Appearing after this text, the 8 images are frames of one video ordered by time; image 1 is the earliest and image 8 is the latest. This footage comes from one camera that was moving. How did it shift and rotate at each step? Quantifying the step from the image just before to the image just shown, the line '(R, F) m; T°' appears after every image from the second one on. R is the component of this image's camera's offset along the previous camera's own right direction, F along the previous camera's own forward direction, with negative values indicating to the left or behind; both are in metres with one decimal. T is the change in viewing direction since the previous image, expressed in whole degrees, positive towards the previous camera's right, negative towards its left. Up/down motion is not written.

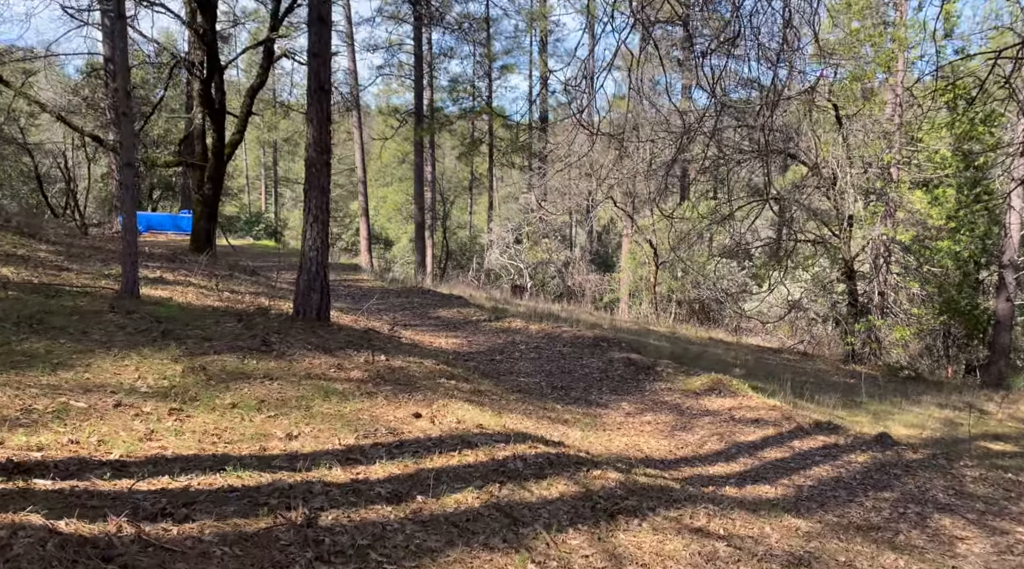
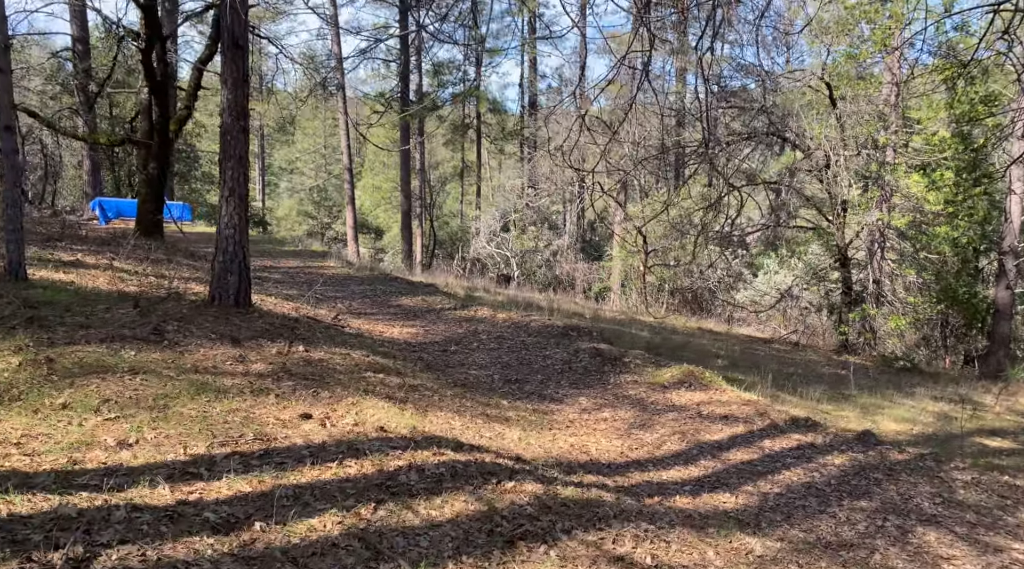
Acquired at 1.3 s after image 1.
(+0.6, +1.2) m; 0°
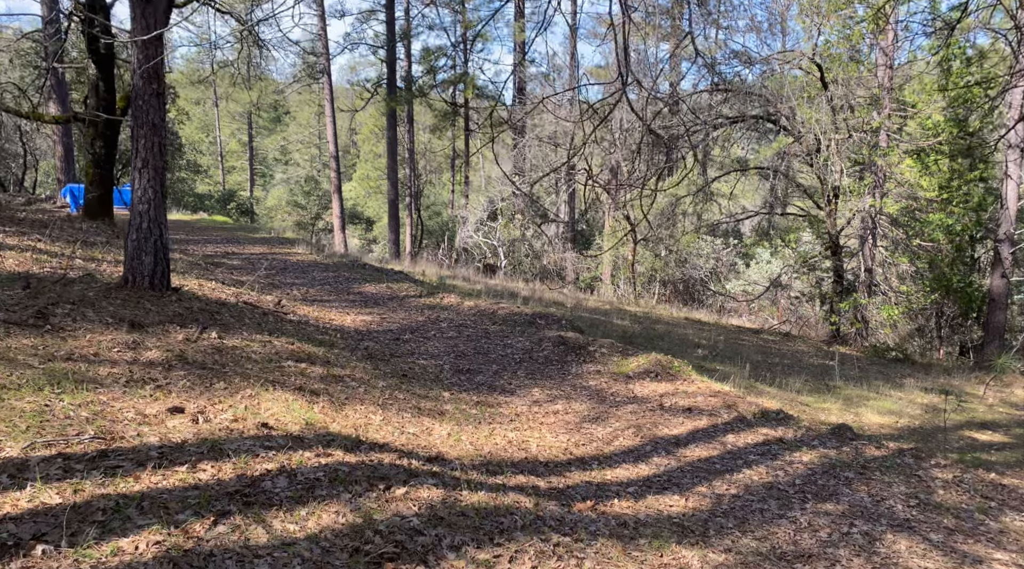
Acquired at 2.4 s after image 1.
(+0.6, +0.9) m; 0°
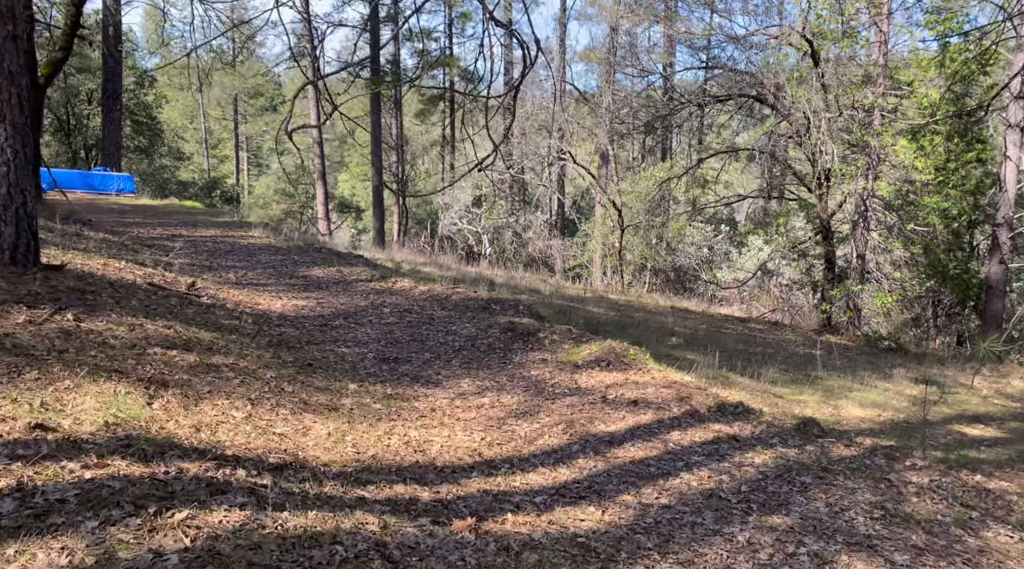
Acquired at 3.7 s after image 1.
(+0.7, +1.3) m; 0°
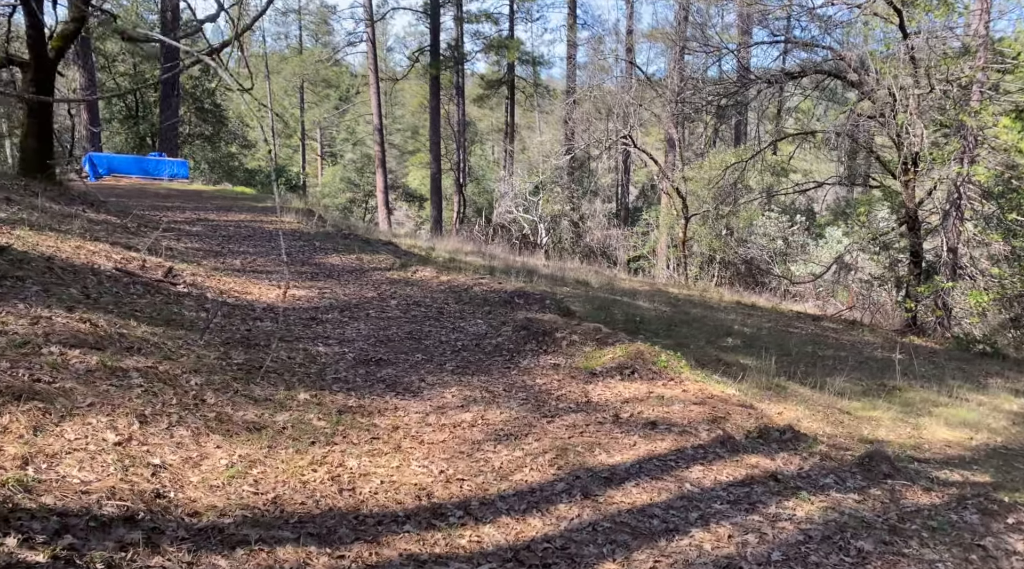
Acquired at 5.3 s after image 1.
(+0.6, +1.7) m; -4°
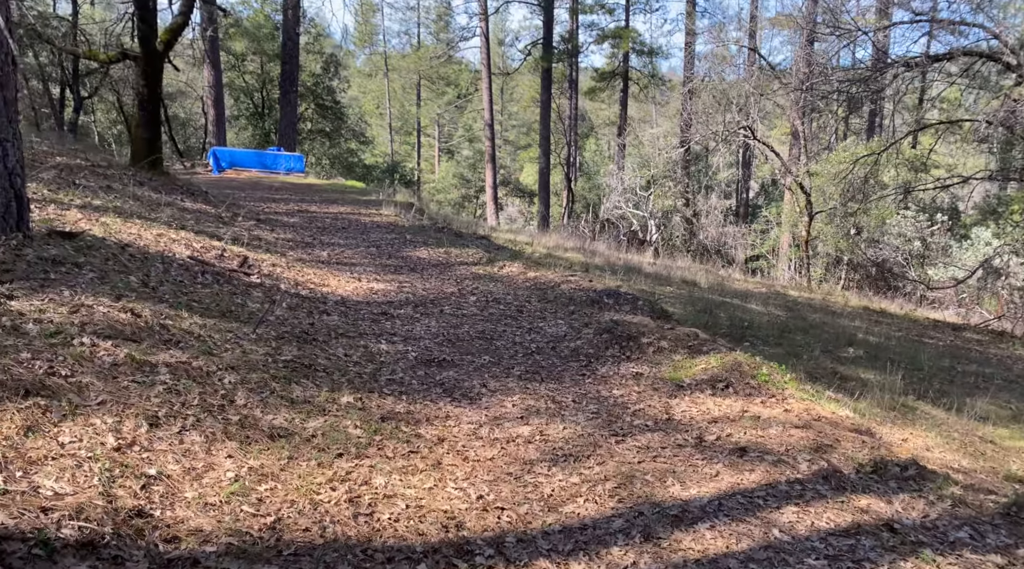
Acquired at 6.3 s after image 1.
(+0.3, +0.8) m; -7°
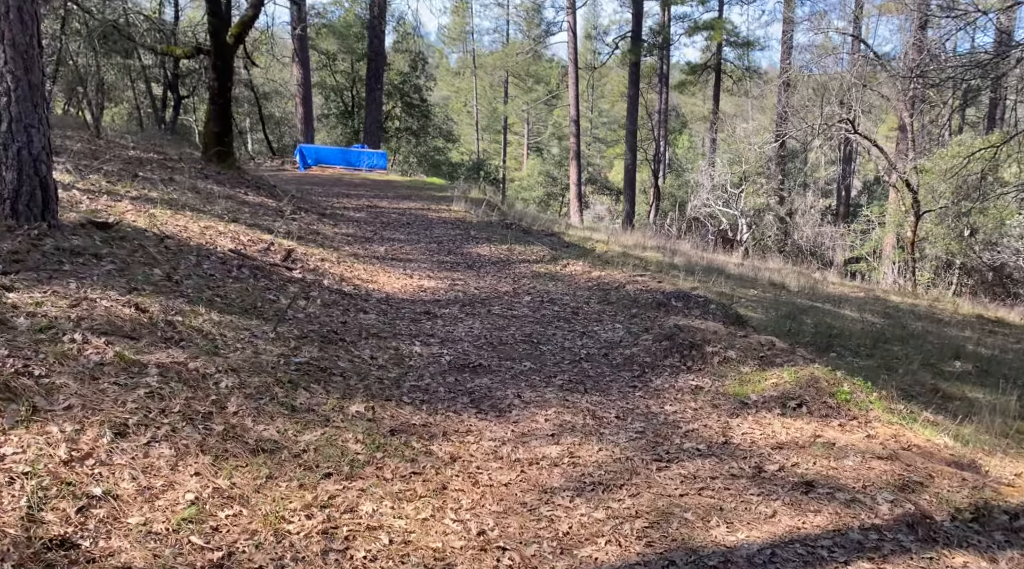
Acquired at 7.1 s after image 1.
(+0.4, +0.8) m; -6°
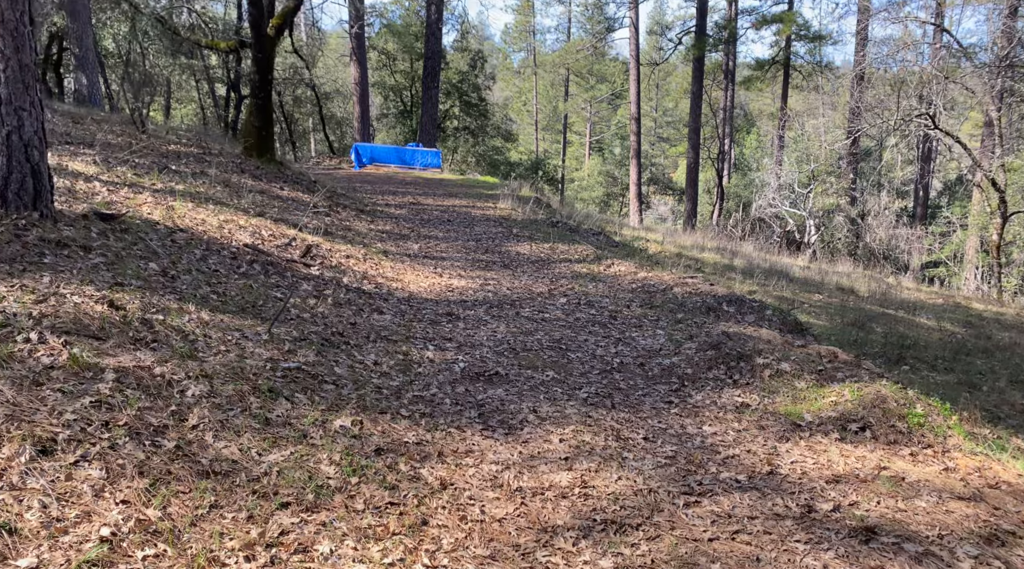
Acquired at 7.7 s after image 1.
(+0.3, +0.8) m; -4°
